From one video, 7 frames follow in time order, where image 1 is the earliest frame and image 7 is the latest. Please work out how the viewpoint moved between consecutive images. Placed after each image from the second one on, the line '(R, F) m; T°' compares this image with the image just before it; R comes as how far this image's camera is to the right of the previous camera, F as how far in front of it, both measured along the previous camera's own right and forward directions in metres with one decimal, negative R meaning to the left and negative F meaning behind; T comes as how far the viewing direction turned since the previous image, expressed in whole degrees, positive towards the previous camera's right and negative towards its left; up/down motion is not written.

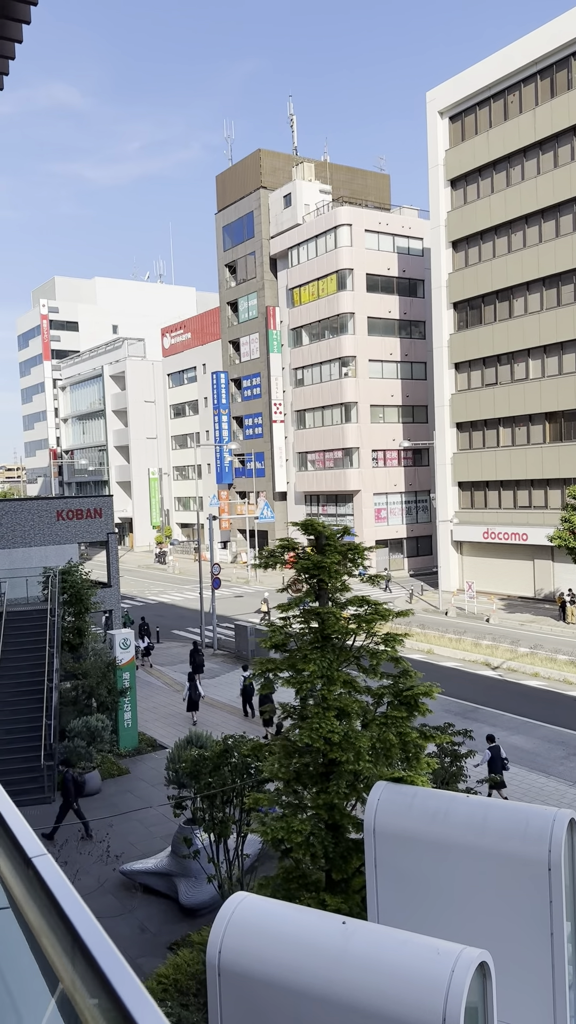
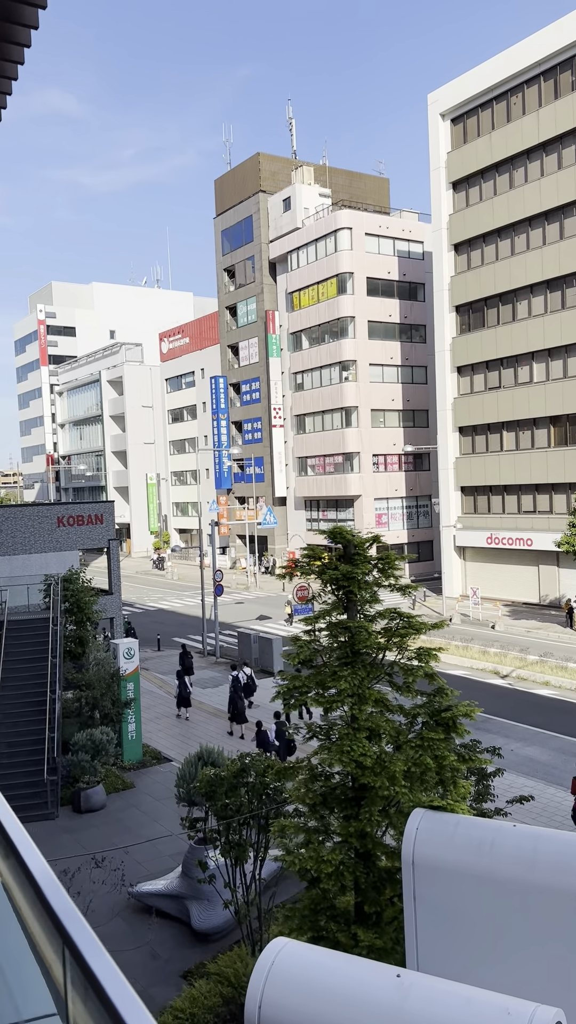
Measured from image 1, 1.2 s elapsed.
(-0.3, +0.4) m; 0°
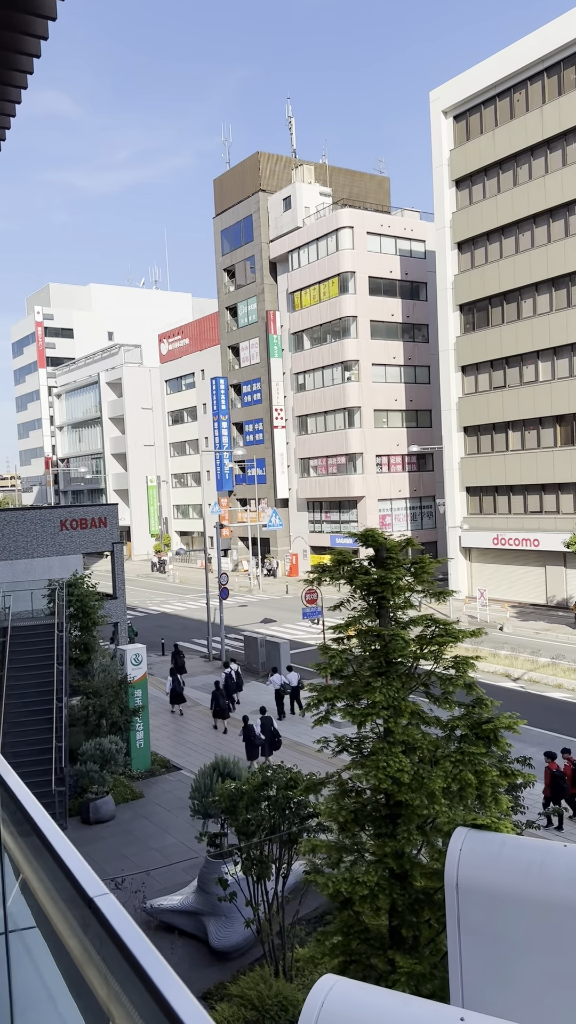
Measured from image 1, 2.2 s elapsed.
(-0.2, +0.4) m; 0°
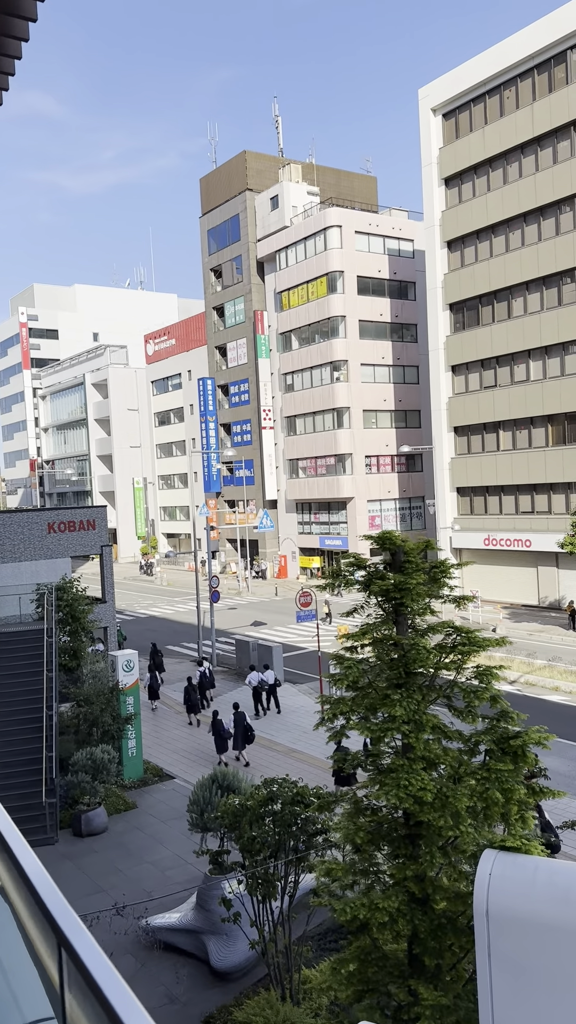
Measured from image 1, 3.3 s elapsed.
(-0.2, +0.4) m; +1°
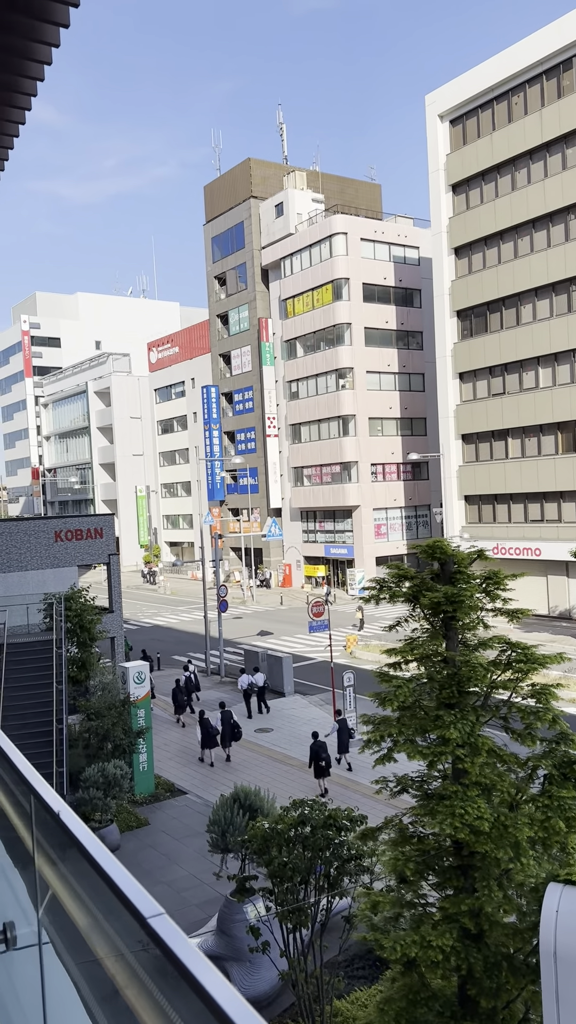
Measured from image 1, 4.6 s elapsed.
(-0.3, +0.4) m; 0°
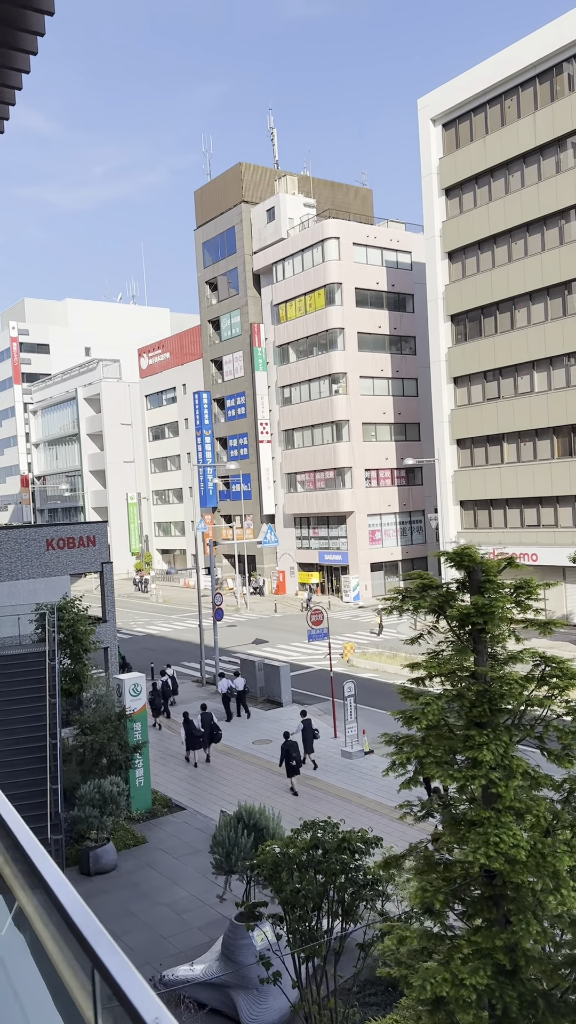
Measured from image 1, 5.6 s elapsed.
(-0.2, +0.4) m; +1°
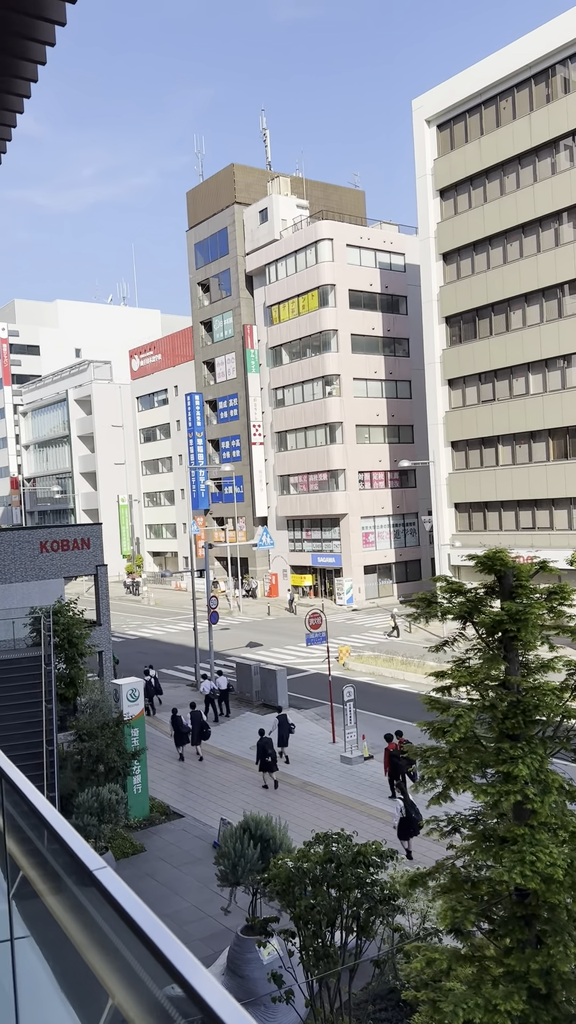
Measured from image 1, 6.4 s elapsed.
(-0.2, +0.3) m; +1°
